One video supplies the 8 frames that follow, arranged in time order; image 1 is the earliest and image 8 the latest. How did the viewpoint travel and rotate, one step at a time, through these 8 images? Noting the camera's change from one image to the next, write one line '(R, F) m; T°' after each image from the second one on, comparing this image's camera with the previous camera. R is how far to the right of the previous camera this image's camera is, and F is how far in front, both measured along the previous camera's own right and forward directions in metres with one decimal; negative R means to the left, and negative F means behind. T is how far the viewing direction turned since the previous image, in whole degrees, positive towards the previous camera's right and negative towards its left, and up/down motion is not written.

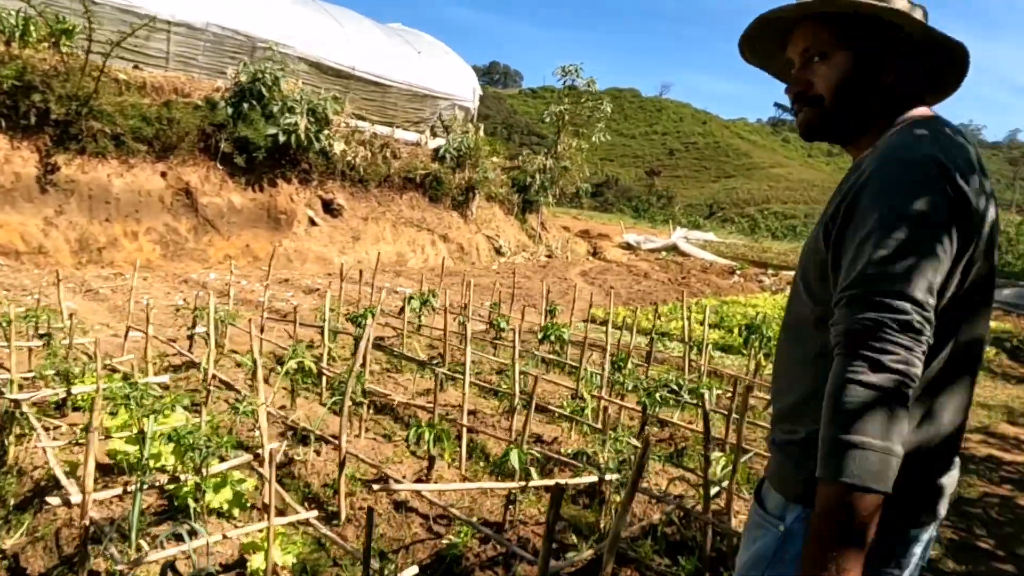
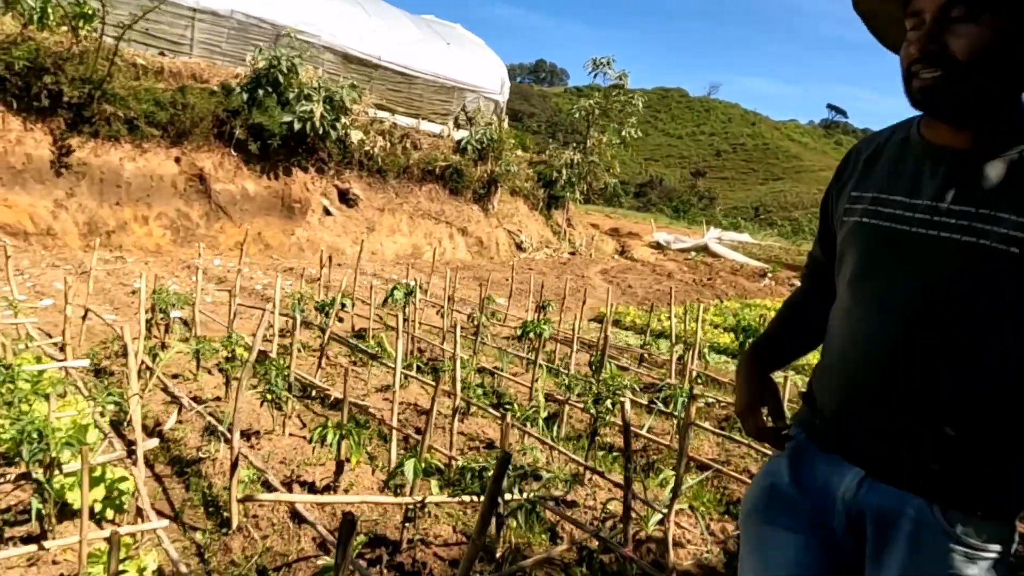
(+0.5, +0.5) m; -3°
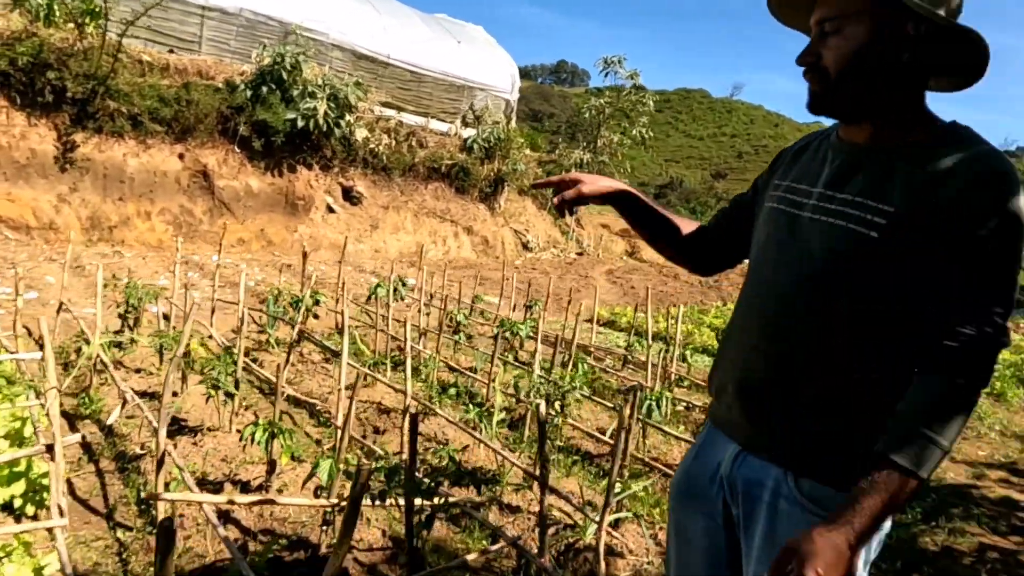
(+0.4, +0.1) m; -2°
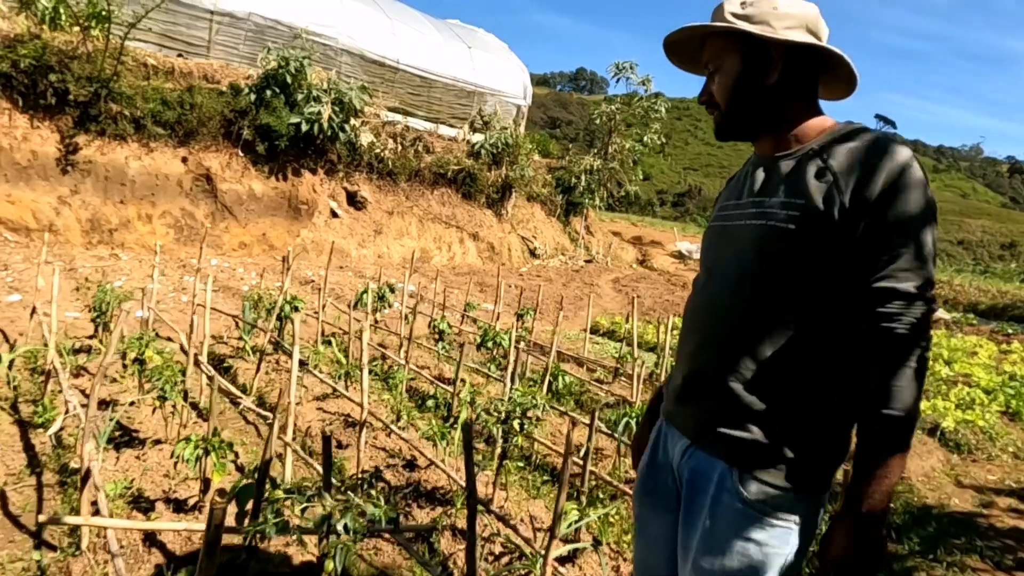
(+0.3, +0.2) m; -1°
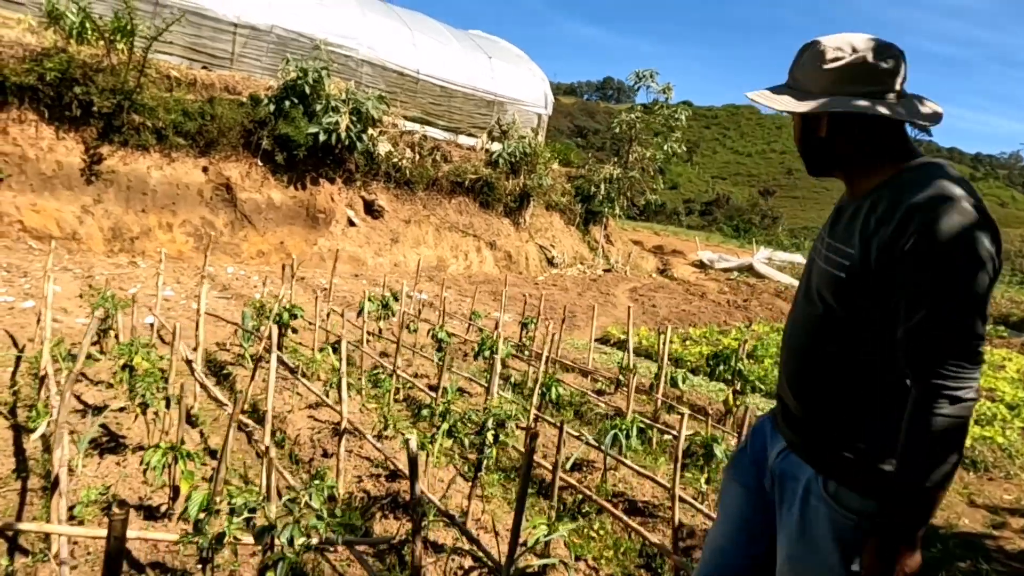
(+0.2, 0.0) m; -2°
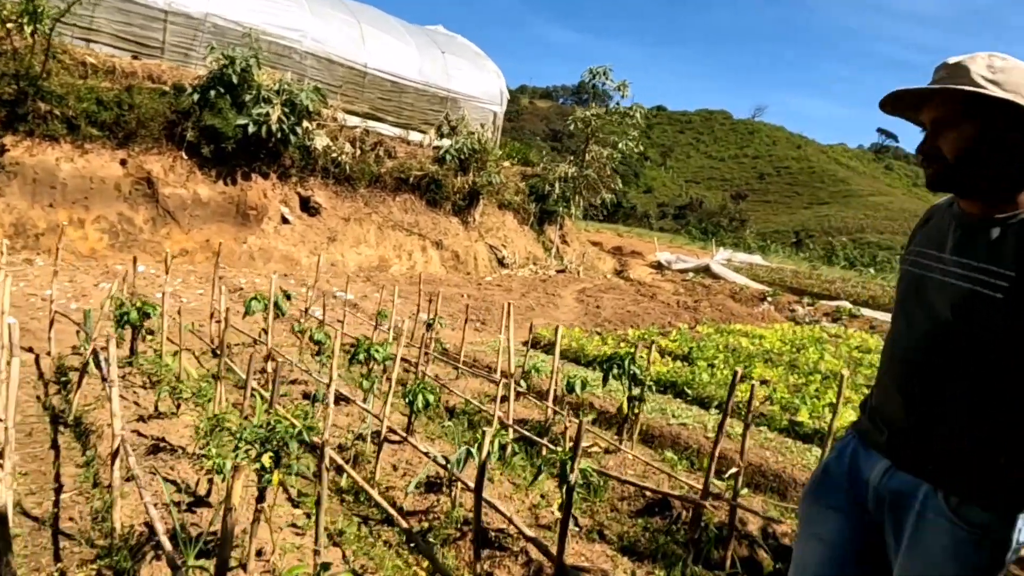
(+0.7, +0.6) m; +2°
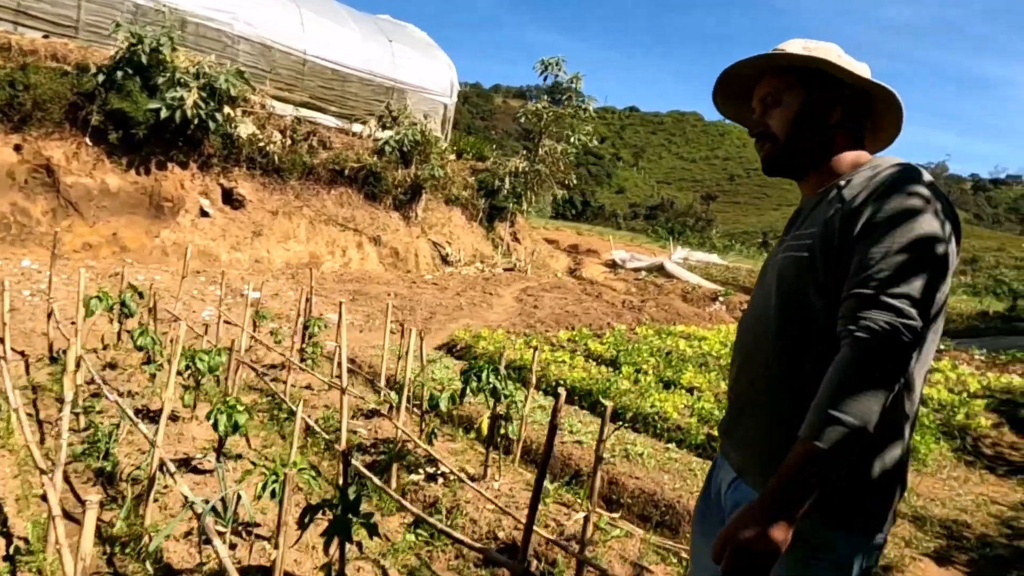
(+0.7, +0.8) m; +2°
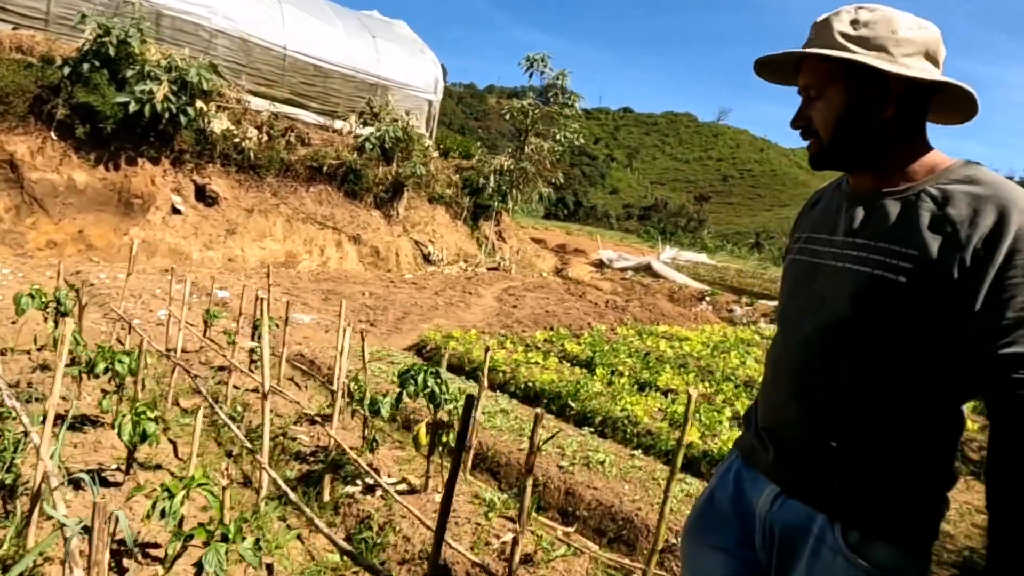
(+0.3, +0.3) m; 0°
